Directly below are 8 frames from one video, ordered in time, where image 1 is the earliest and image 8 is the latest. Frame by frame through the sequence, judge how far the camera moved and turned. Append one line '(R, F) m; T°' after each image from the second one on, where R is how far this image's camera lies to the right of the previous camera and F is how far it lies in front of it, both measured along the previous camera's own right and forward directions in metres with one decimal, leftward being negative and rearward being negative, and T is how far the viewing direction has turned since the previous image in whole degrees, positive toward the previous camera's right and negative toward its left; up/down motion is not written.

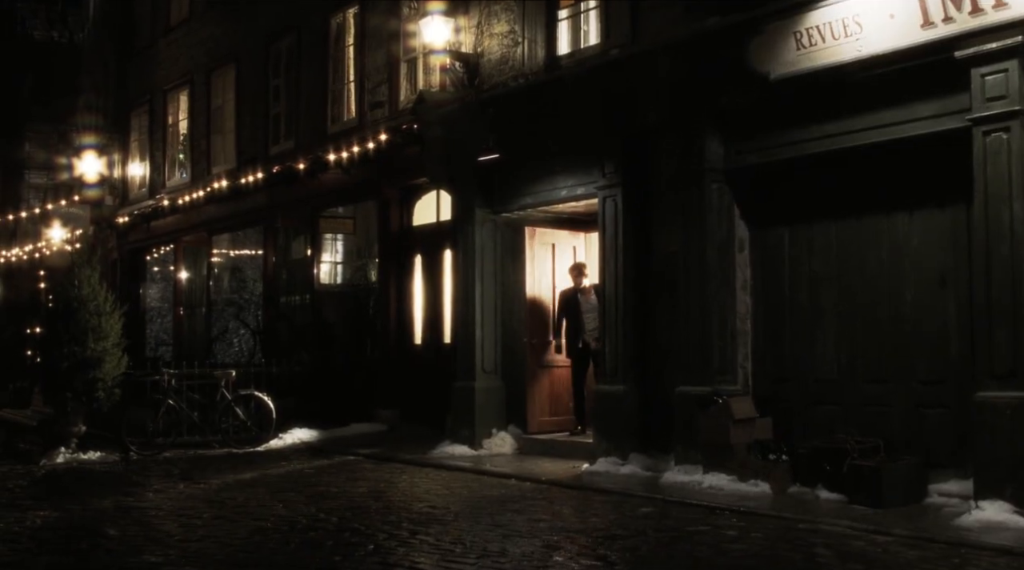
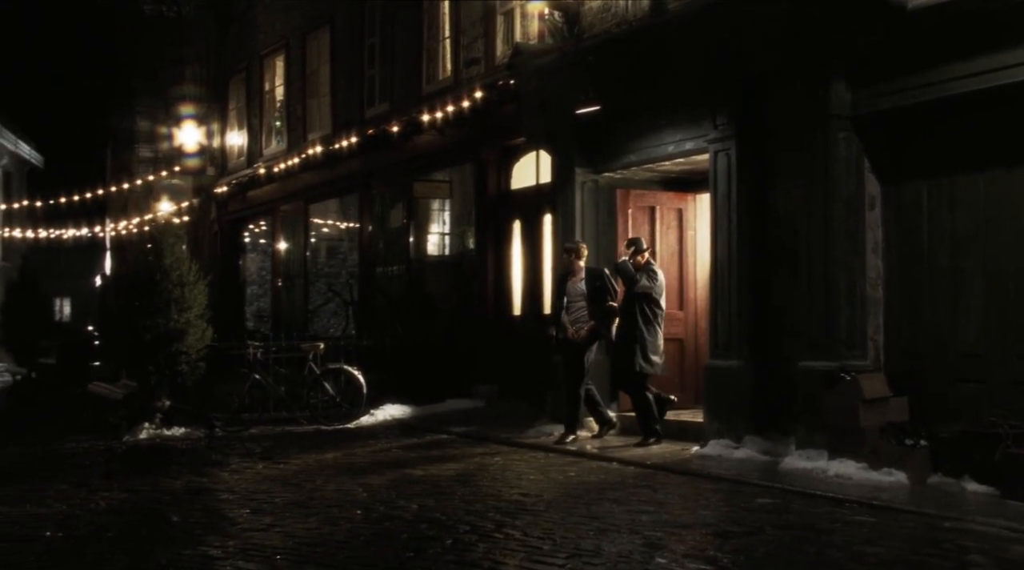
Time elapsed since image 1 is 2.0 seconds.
(+0.1, +1.0) m; -6°
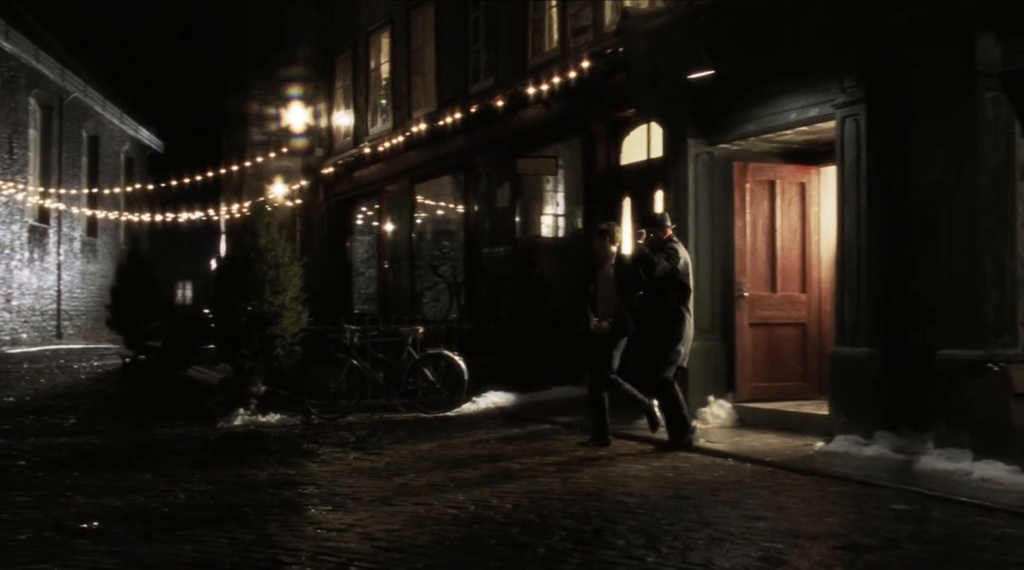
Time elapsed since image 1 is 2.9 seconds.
(+0.1, +0.7) m; -6°
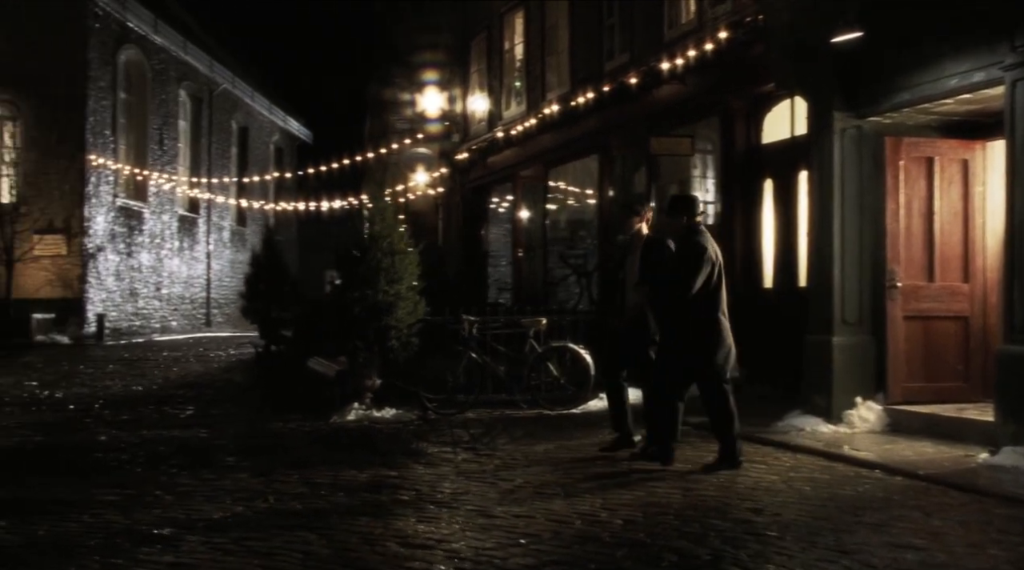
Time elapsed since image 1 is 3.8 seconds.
(+0.3, +0.8) m; -8°
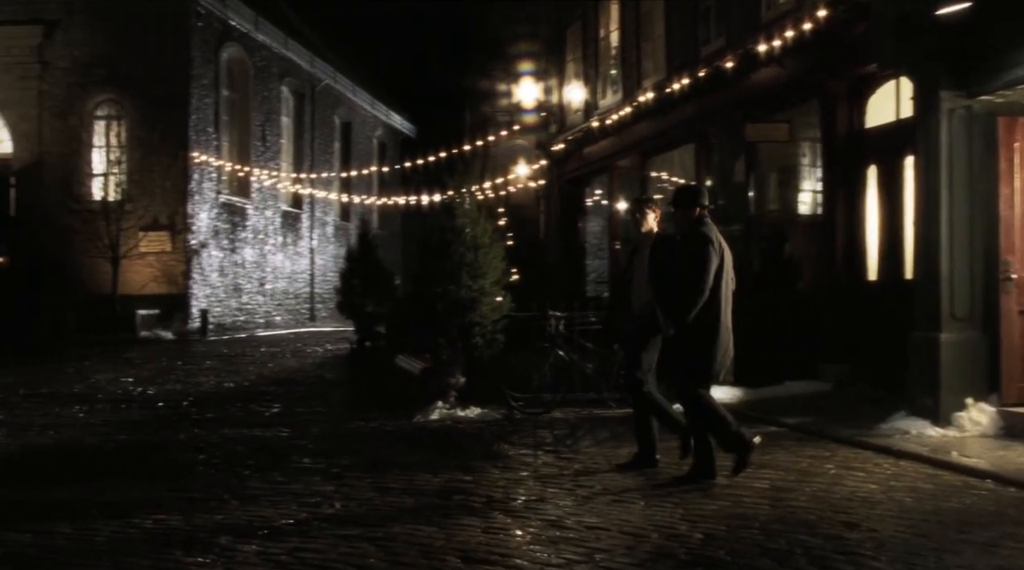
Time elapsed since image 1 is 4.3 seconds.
(+0.2, +0.4) m; -6°
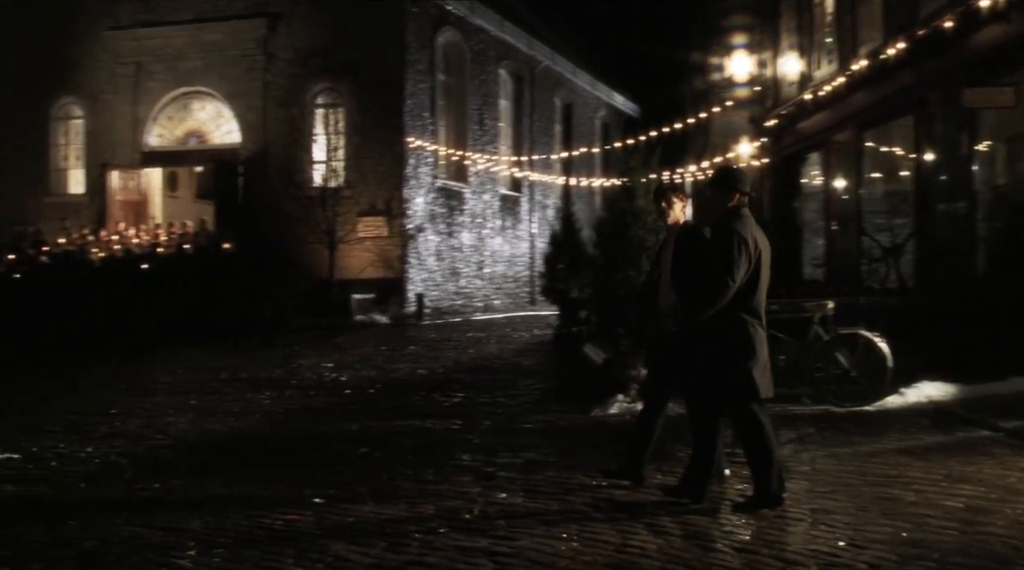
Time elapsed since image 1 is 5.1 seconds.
(+0.5, +0.6) m; -12°
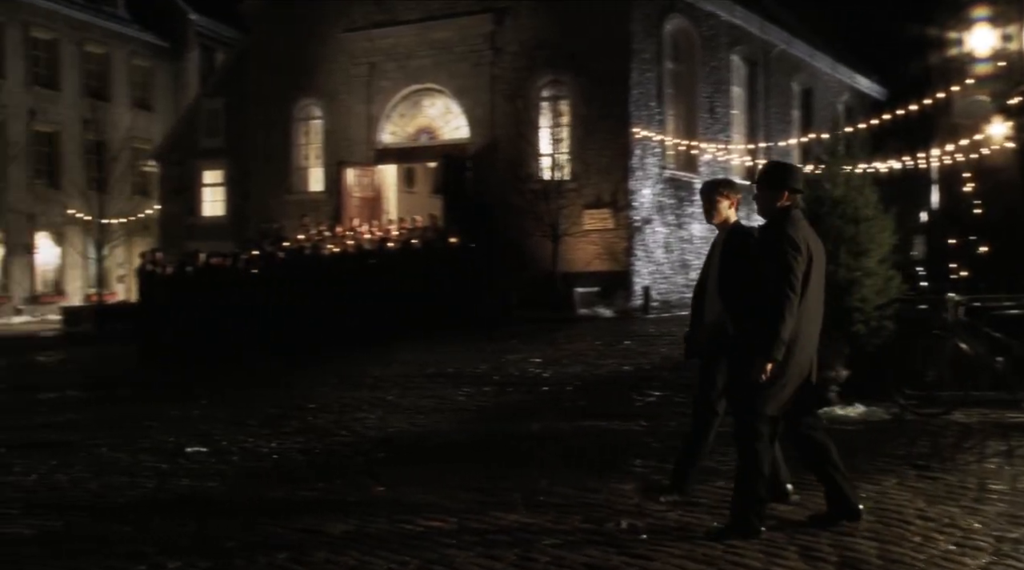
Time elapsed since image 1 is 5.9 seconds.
(+0.6, +0.4) m; -13°
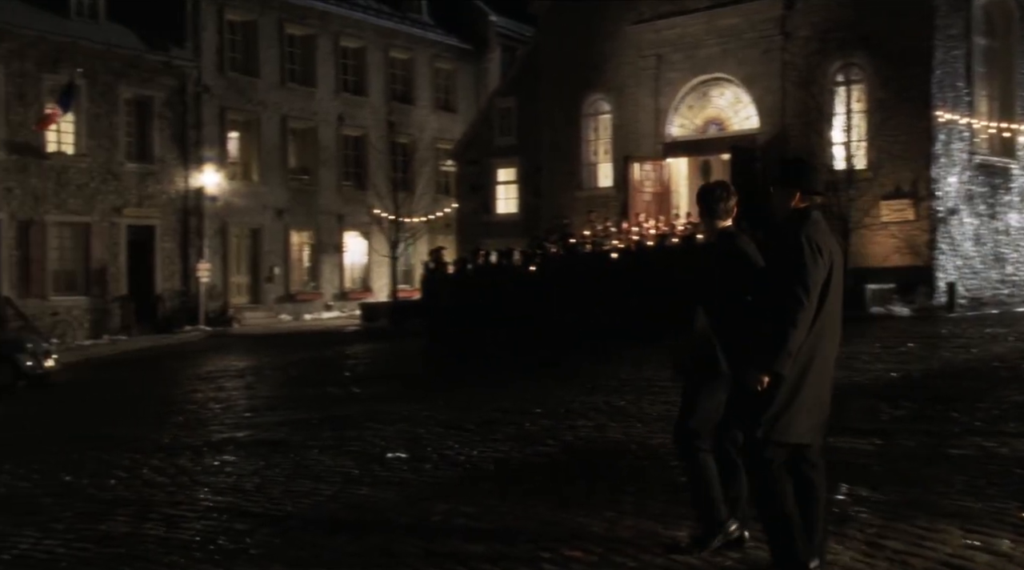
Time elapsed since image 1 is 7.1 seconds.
(+0.9, +0.5) m; -16°
